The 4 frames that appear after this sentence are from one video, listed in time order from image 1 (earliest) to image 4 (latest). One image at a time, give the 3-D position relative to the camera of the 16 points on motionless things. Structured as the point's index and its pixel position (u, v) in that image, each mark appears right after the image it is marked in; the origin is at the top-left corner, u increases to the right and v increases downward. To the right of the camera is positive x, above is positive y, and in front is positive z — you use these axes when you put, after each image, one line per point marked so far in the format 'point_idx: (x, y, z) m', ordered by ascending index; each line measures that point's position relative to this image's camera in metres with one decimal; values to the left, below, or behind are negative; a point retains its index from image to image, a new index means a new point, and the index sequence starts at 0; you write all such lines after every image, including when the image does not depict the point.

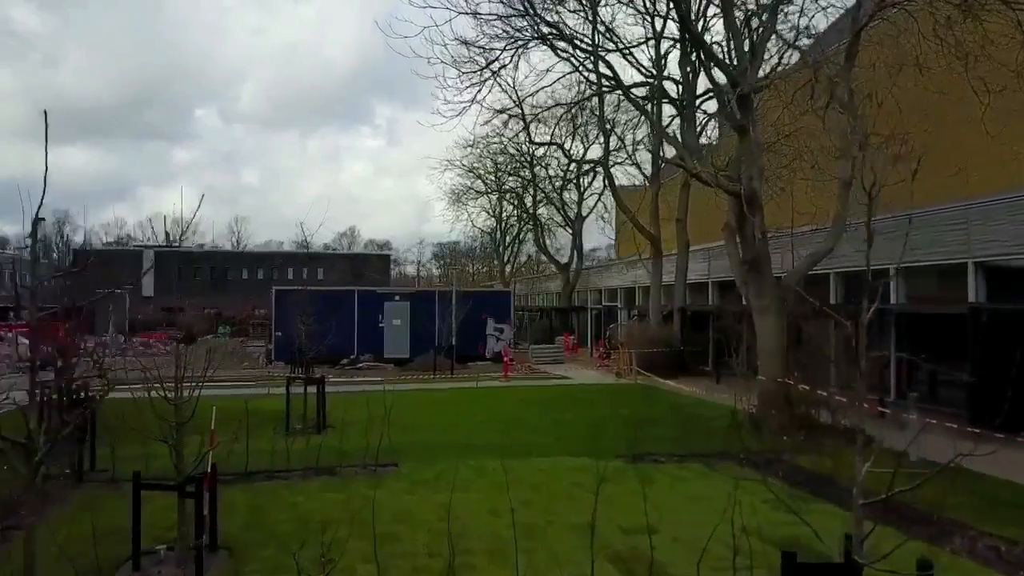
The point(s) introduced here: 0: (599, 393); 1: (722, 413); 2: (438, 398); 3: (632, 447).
0: (+2.1, -2.6, +19.7) m
1: (+4.1, -2.5, +15.6) m
2: (-1.8, -2.6, +18.2) m
3: (+1.8, -2.4, +12.2) m
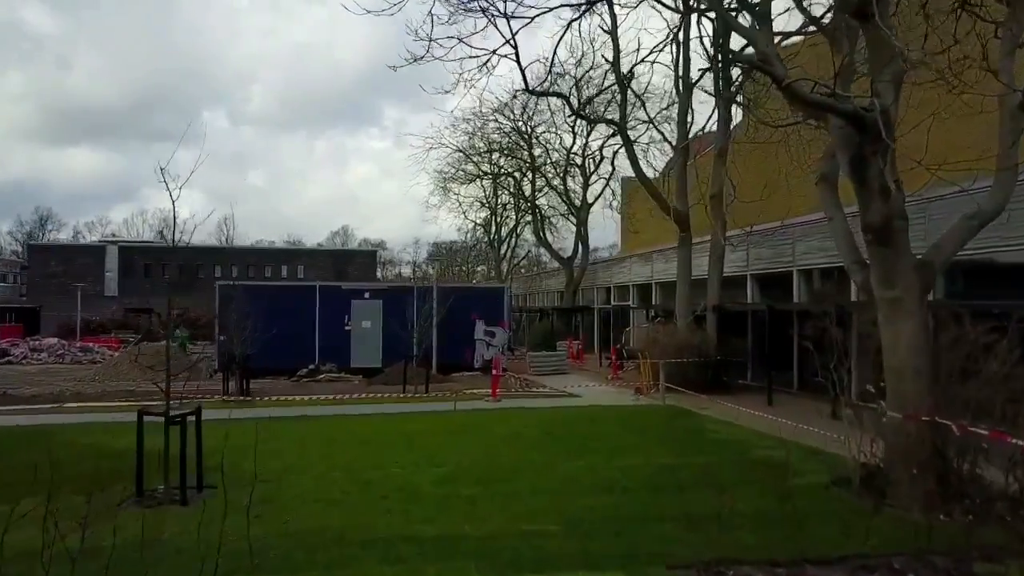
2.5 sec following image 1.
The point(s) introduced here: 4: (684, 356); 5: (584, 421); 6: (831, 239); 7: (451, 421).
0: (+1.9, -2.4, +14.4) m
1: (+3.9, -2.3, +10.3) m
2: (-2.0, -2.4, +13.0) m
3: (+1.6, -2.2, +6.9) m
4: (+4.3, -1.7, +19.9) m
5: (+1.4, -2.5, +14.9) m
6: (+7.5, +1.1, +19.0) m
7: (-1.1, -2.5, +15.0) m
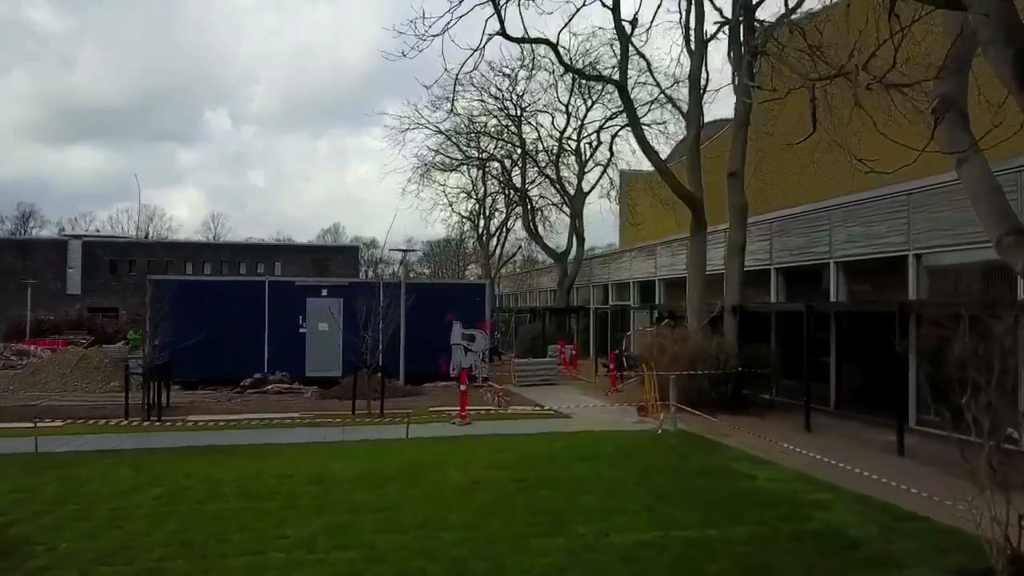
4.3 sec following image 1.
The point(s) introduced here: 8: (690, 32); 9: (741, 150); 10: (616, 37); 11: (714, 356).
0: (+1.4, -2.3, +10.8) m
1: (+3.4, -2.2, +6.7) m
2: (-2.5, -2.3, +9.3) m
3: (+1.1, -2.1, +3.3) m
4: (+3.8, -1.6, +16.3) m
5: (+0.9, -2.4, +11.3) m
6: (+7.0, +1.2, +15.4) m
7: (-1.6, -2.4, +11.4) m
8: (+4.4, +6.3, +19.8) m
9: (+5.1, +3.0, +17.8) m
10: (+2.4, +5.8, +18.7) m
11: (+4.2, -1.4, +16.4) m
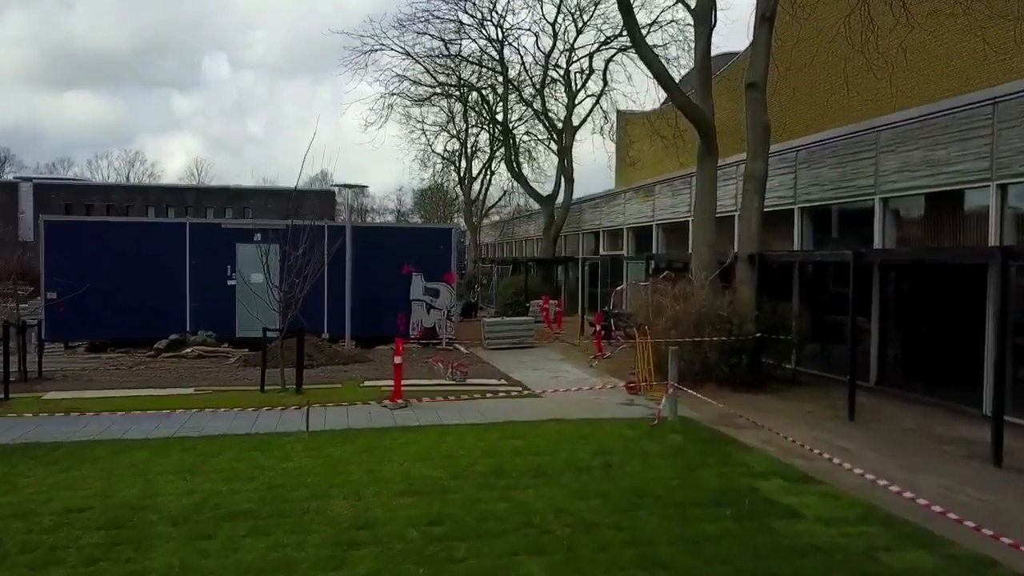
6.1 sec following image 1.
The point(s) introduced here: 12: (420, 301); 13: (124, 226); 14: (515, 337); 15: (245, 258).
0: (+0.7, -1.7, +7.3) m
1: (+2.7, -1.9, +3.2) m
2: (-3.1, -1.8, +5.8) m
3: (+0.5, -2.0, -0.2) m
4: (+3.1, -0.7, +12.8) m
5: (+0.2, -1.7, +7.8) m
6: (+6.3, +2.1, +11.8) m
7: (-2.3, -1.7, +7.9) m
8: (+3.7, +7.4, +15.8) m
9: (+4.4, +4.0, +14.0) m
10: (+1.8, +6.9, +14.7) m
11: (+3.4, -0.5, +12.9) m
12: (-2.2, -0.3, +19.3) m
13: (-8.8, +1.4, +18.1) m
14: (+0.1, -1.1, +19.1) m
15: (-6.2, +0.7, +18.5) m
